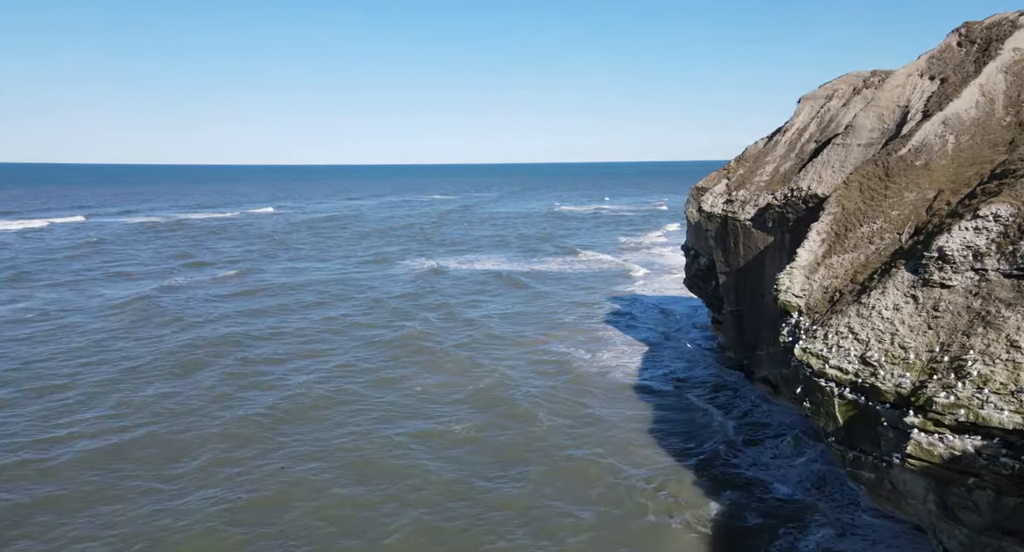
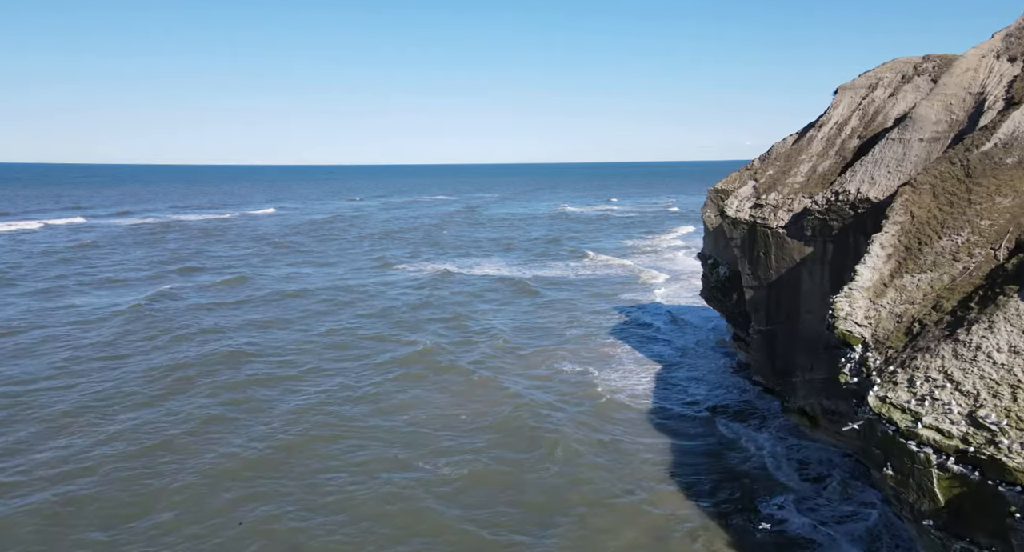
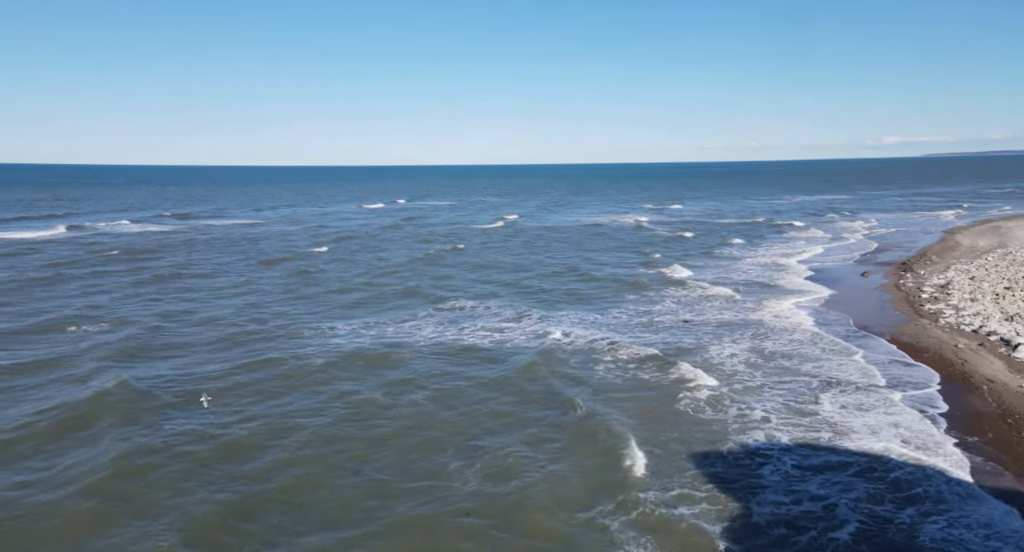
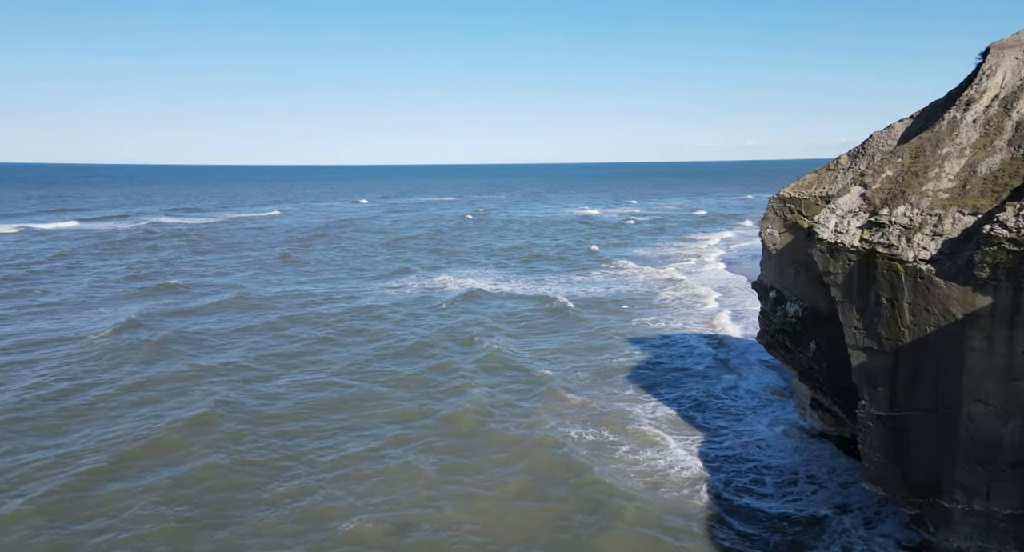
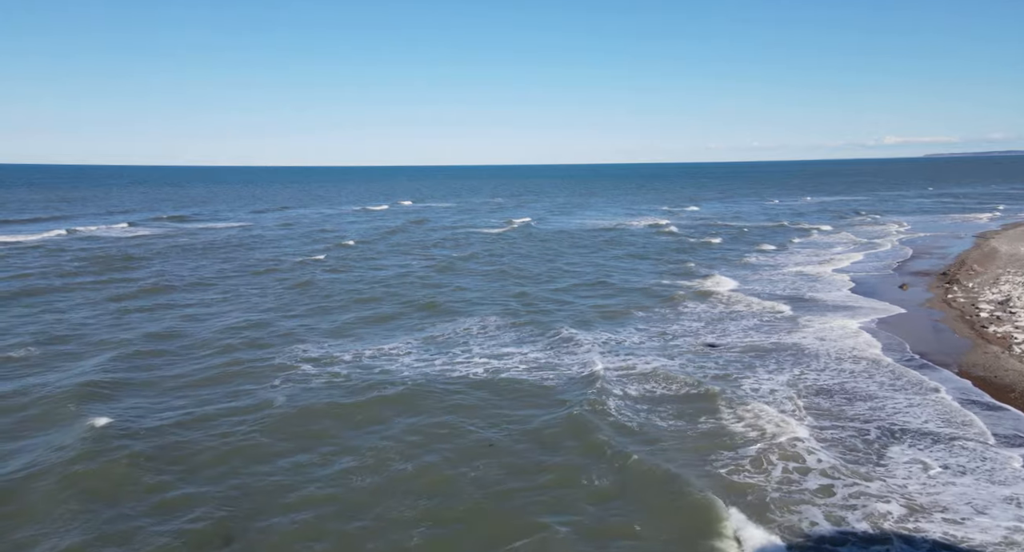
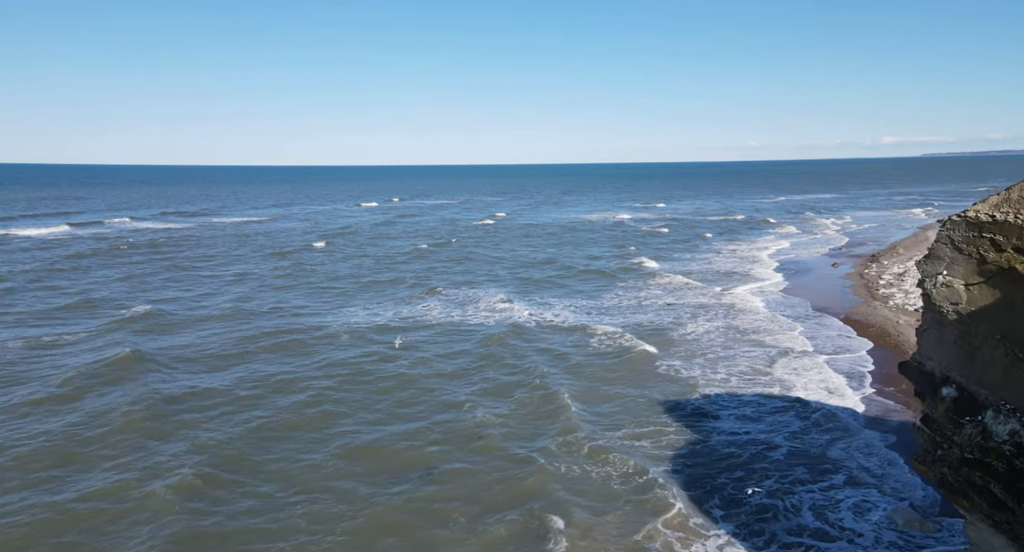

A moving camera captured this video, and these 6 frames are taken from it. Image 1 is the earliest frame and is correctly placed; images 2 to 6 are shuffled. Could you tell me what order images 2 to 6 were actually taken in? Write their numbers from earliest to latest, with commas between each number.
2, 4, 6, 3, 5
